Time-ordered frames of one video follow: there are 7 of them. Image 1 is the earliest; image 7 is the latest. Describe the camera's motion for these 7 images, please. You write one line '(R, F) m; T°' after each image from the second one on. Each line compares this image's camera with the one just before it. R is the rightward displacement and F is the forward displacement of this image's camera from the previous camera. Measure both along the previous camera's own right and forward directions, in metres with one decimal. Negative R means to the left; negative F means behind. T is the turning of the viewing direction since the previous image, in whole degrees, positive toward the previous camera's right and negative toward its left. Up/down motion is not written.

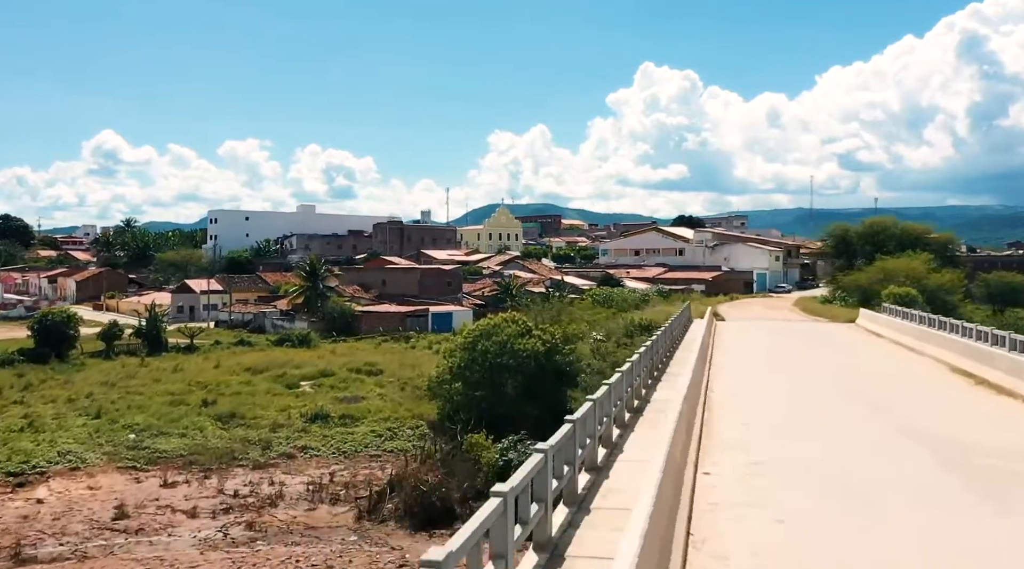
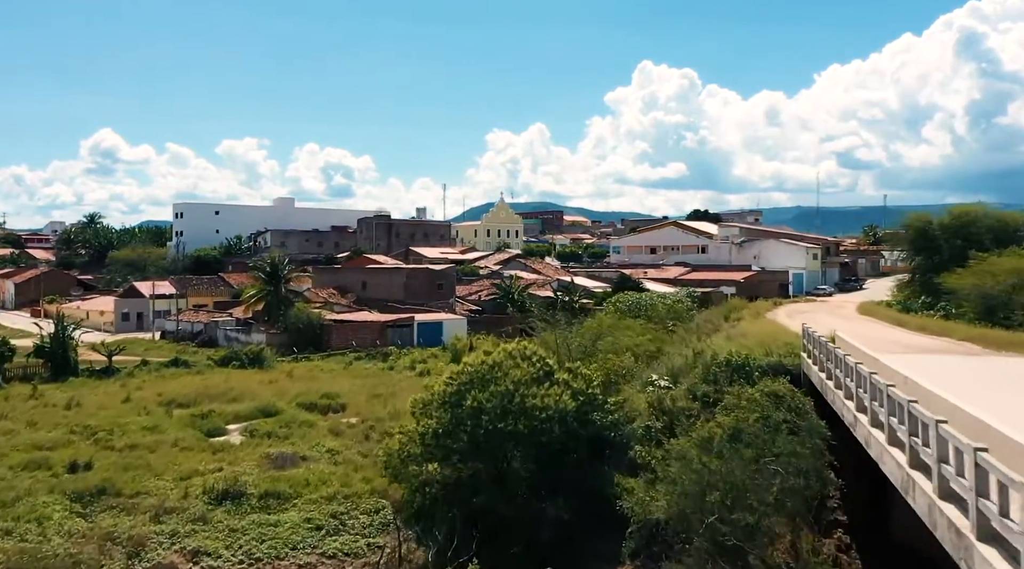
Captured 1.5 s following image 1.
(-0.2, +8.4) m; 0°
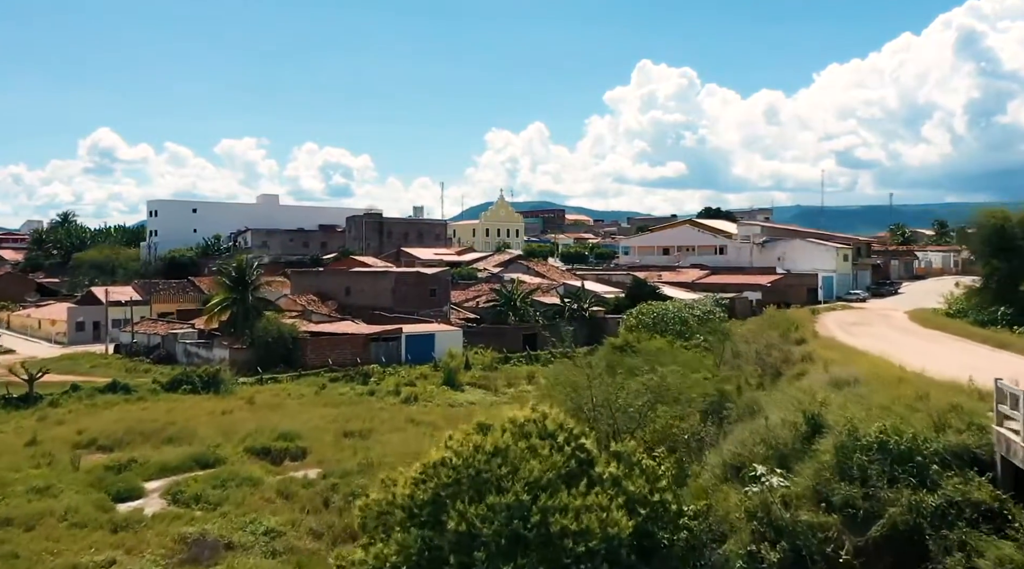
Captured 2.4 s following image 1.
(-0.1, +5.4) m; 0°
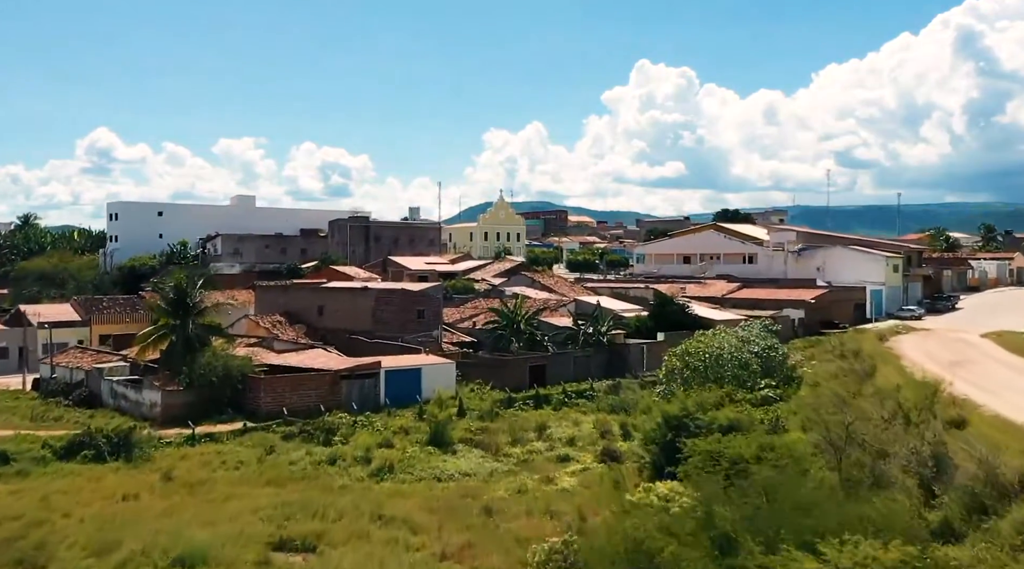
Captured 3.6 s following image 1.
(-0.2, +7.0) m; 0°
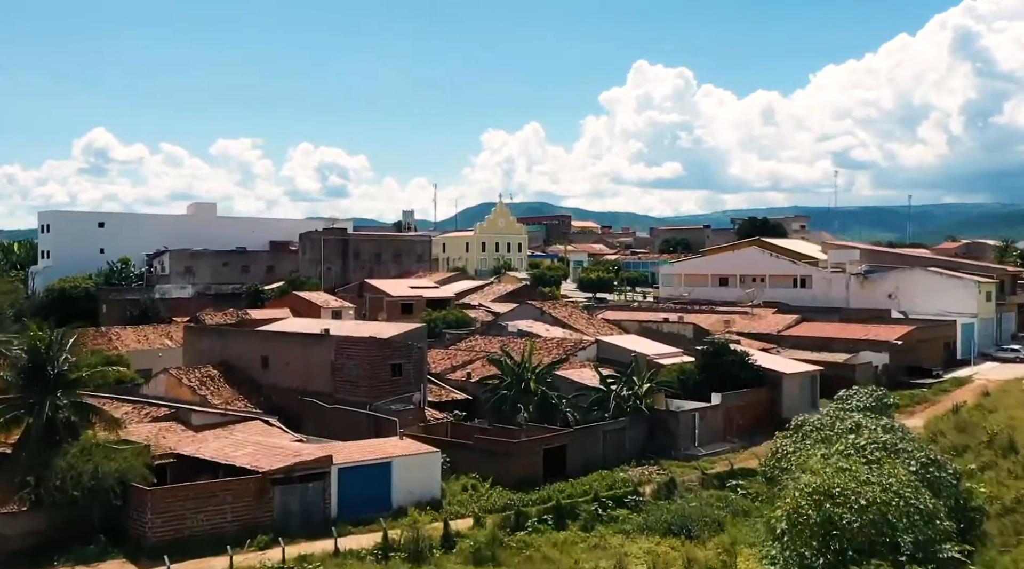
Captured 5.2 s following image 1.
(-0.2, +9.1) m; 0°
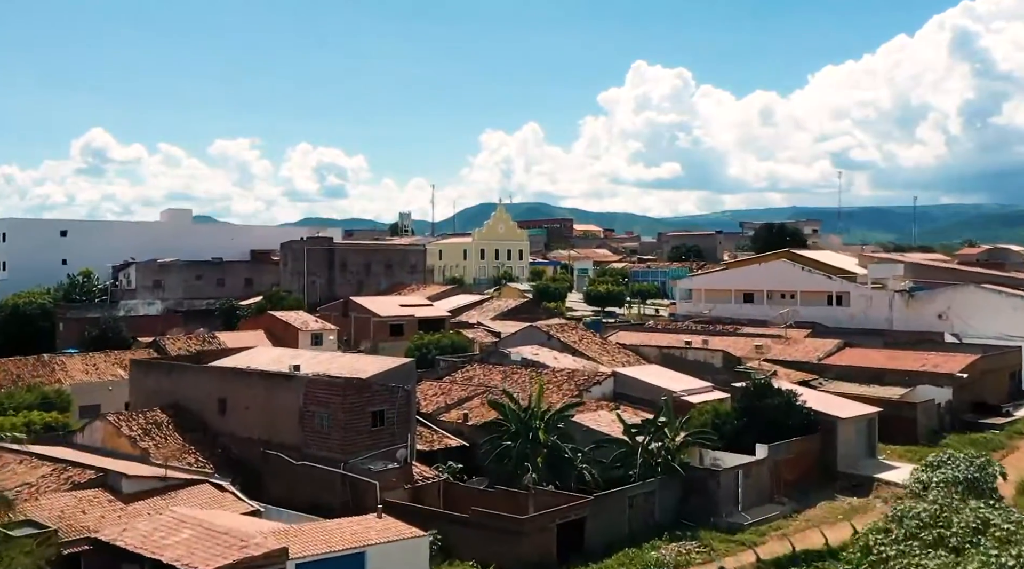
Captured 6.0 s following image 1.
(-0.1, +4.6) m; 0°
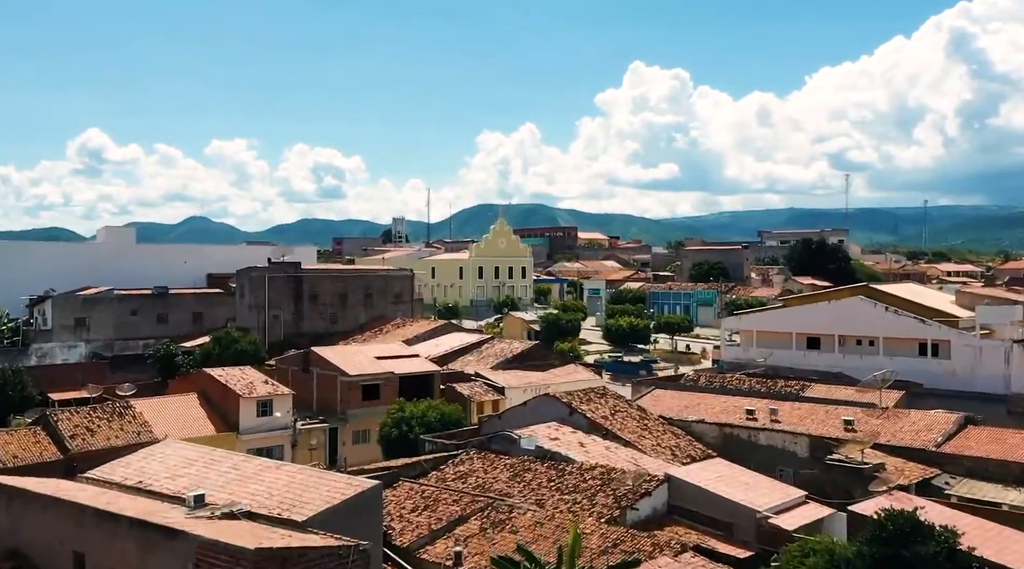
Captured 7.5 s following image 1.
(-0.3, +8.5) m; 0°
